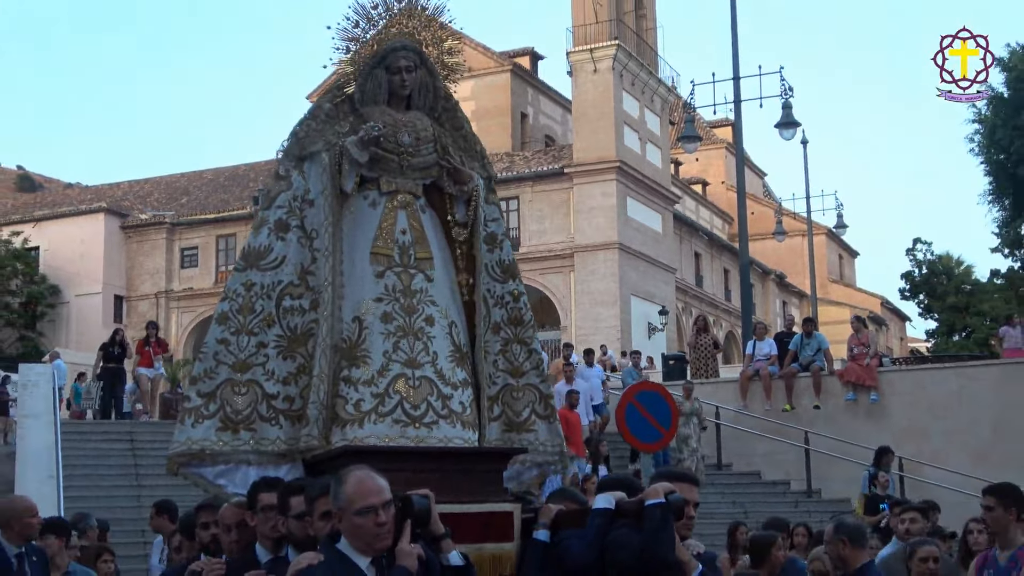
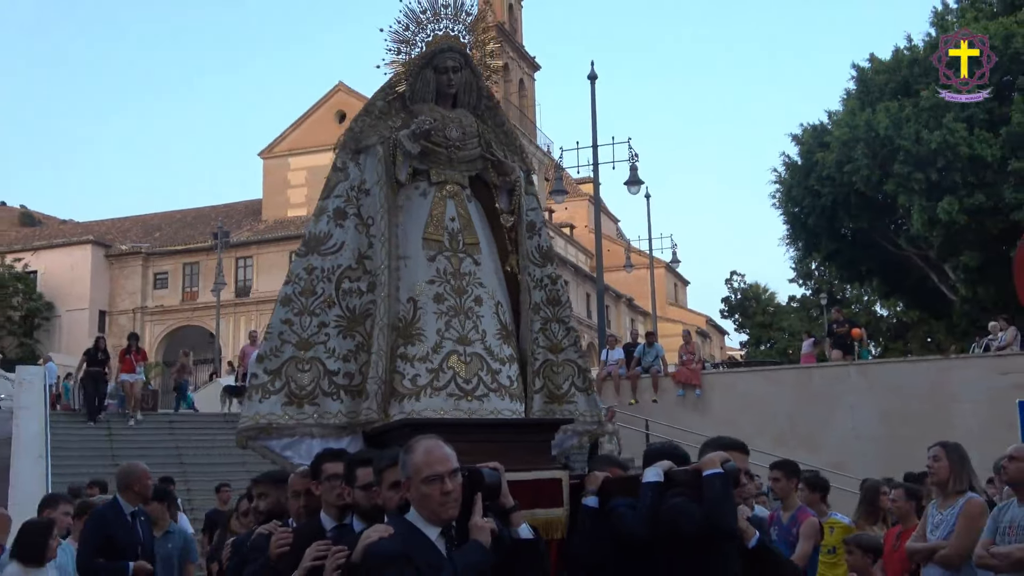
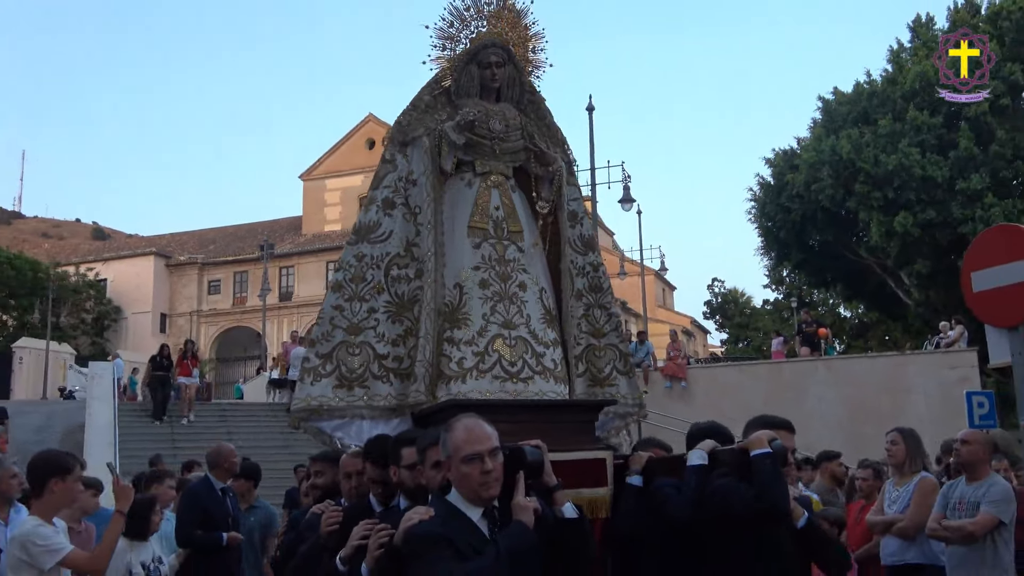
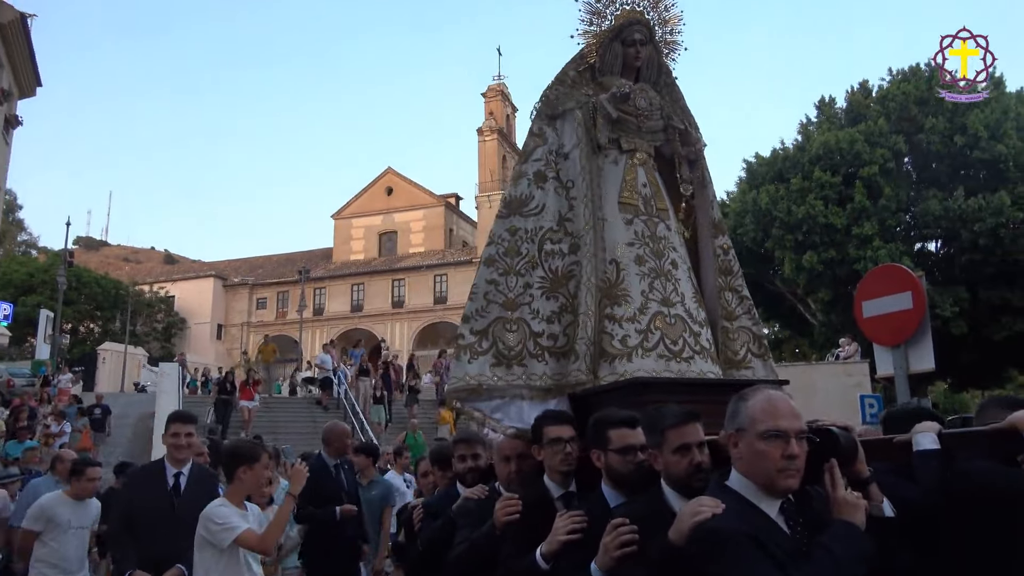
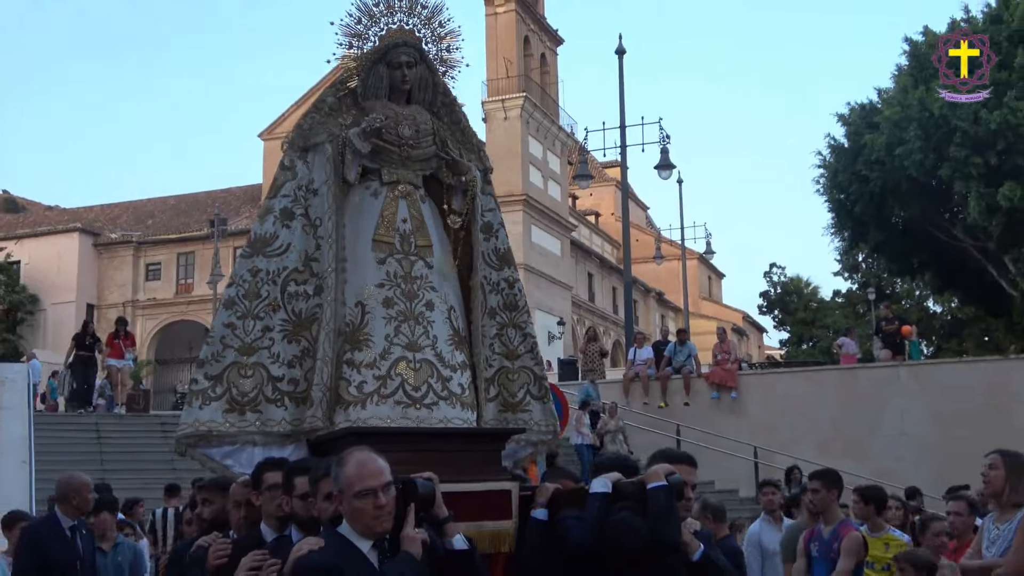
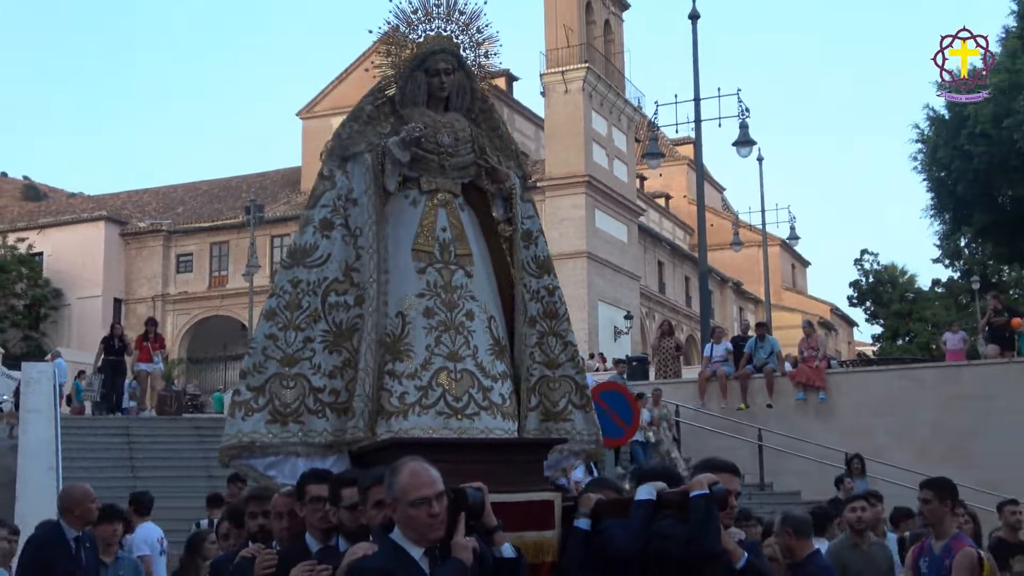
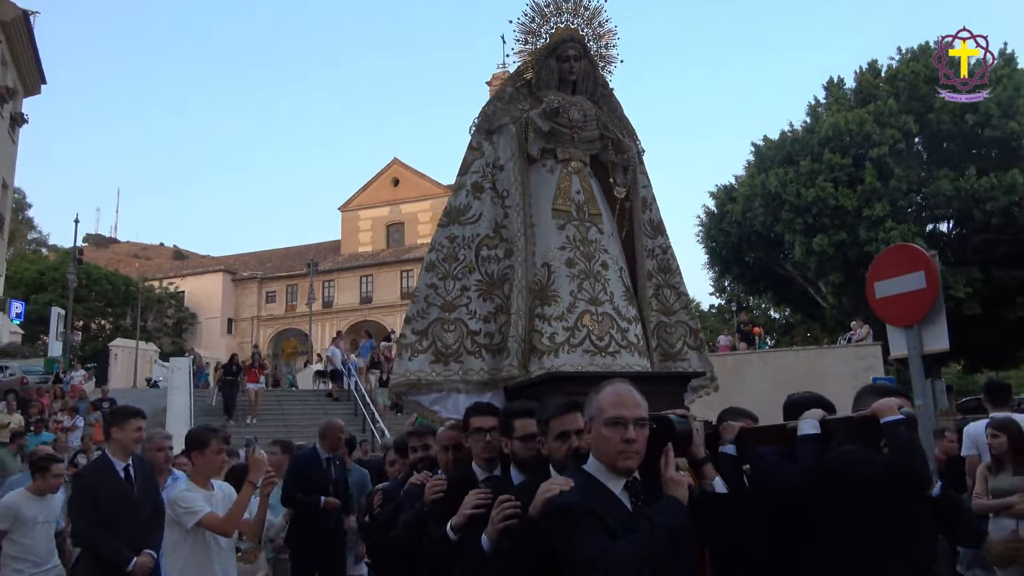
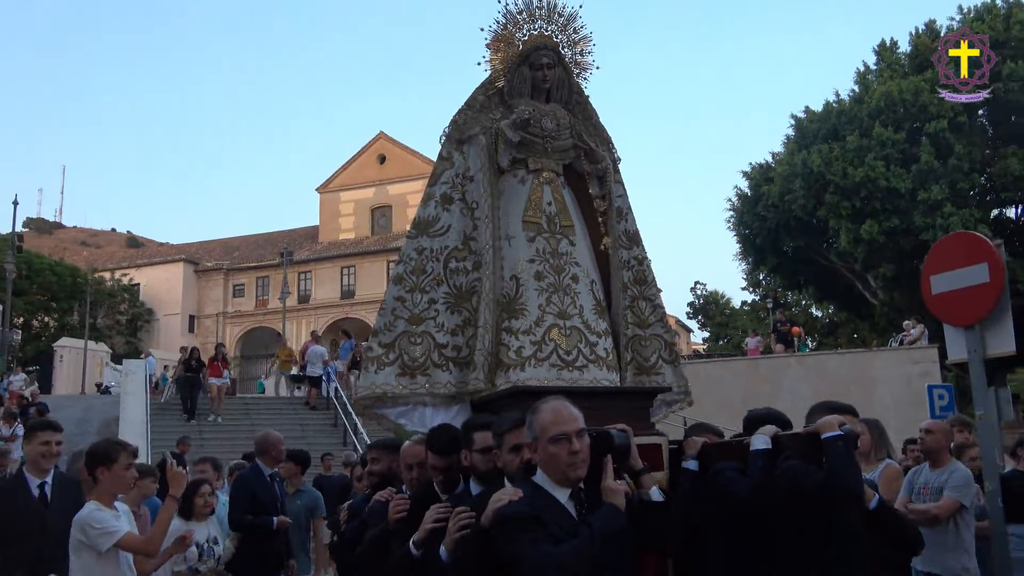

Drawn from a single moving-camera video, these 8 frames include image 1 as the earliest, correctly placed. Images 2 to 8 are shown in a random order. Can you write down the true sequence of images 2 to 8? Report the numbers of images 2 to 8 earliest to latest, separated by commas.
6, 5, 2, 3, 8, 7, 4
